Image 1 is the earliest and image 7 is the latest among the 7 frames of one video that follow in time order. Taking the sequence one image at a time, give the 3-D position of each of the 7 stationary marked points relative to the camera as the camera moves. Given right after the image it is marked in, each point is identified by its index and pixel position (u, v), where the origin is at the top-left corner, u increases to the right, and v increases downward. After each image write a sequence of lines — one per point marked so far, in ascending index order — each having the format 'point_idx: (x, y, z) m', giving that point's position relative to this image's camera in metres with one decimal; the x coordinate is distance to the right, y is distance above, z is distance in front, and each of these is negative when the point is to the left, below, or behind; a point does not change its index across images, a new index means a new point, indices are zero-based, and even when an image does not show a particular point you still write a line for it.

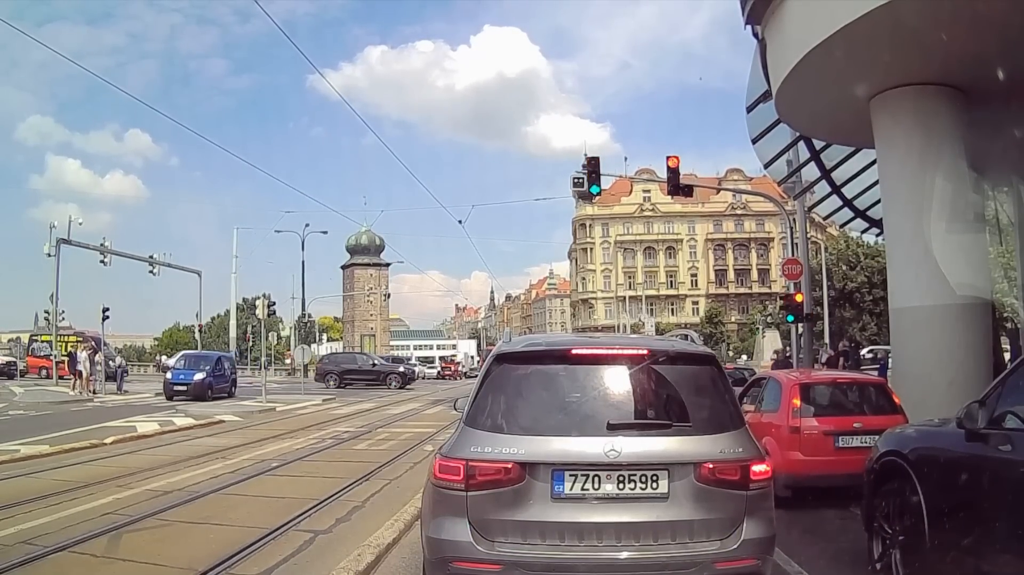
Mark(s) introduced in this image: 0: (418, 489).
0: (-1.0, -2.1, +8.5) m
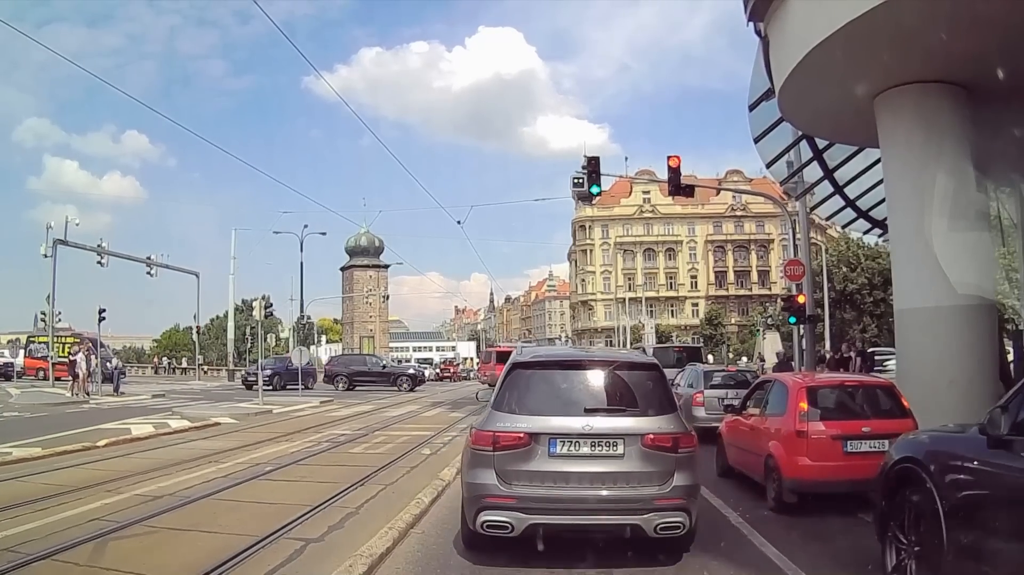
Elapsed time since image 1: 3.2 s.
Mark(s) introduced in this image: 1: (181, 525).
0: (-1.0, -2.1, +8.3) m
1: (-3.0, -2.1, +7.3) m
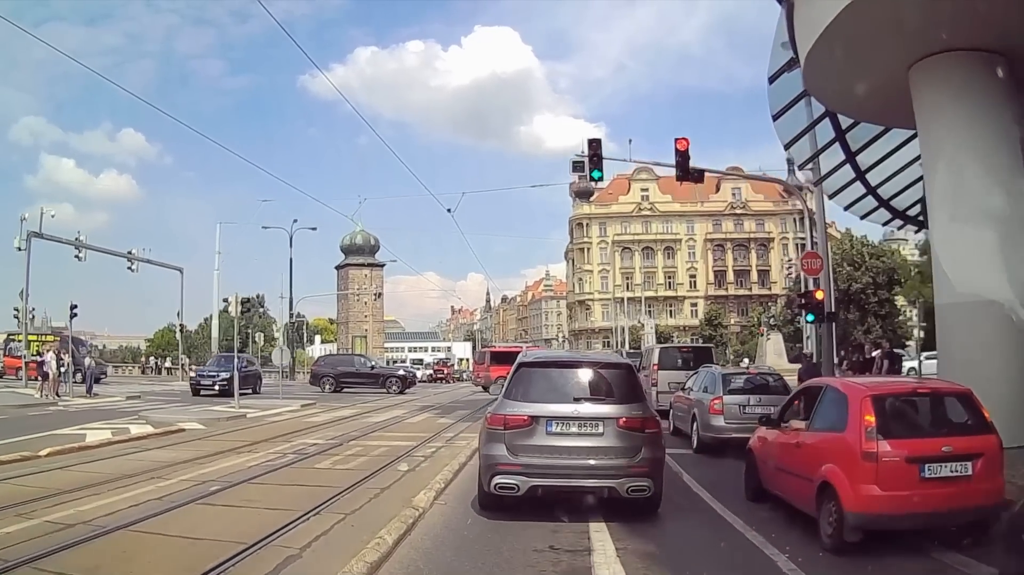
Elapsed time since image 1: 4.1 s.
0: (-1.1, -1.9, +6.7) m
1: (-3.1, -2.0, +5.7) m
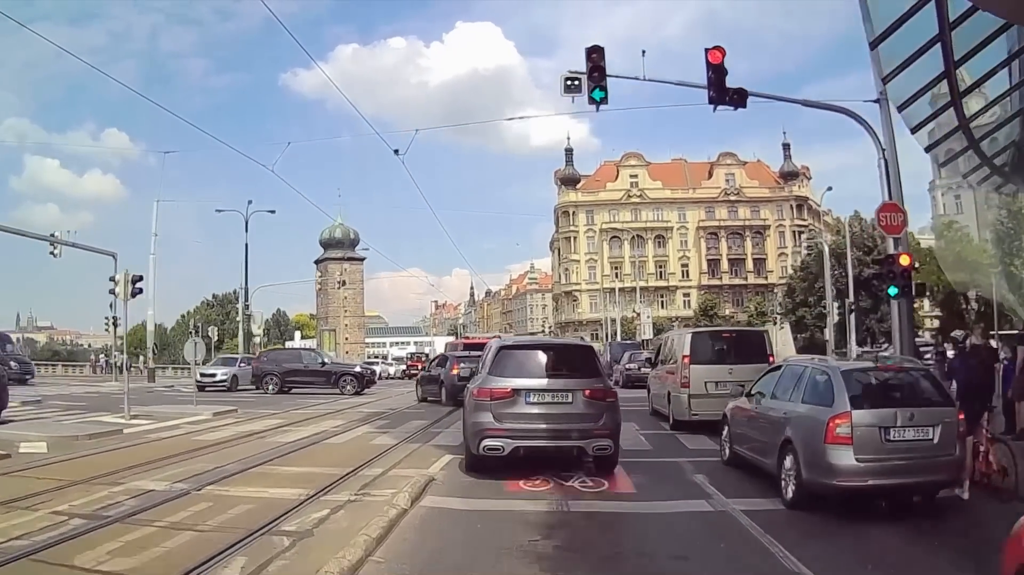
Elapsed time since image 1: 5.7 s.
0: (-1.3, -1.5, +1.7) m
1: (-3.3, -1.5, +0.7) m
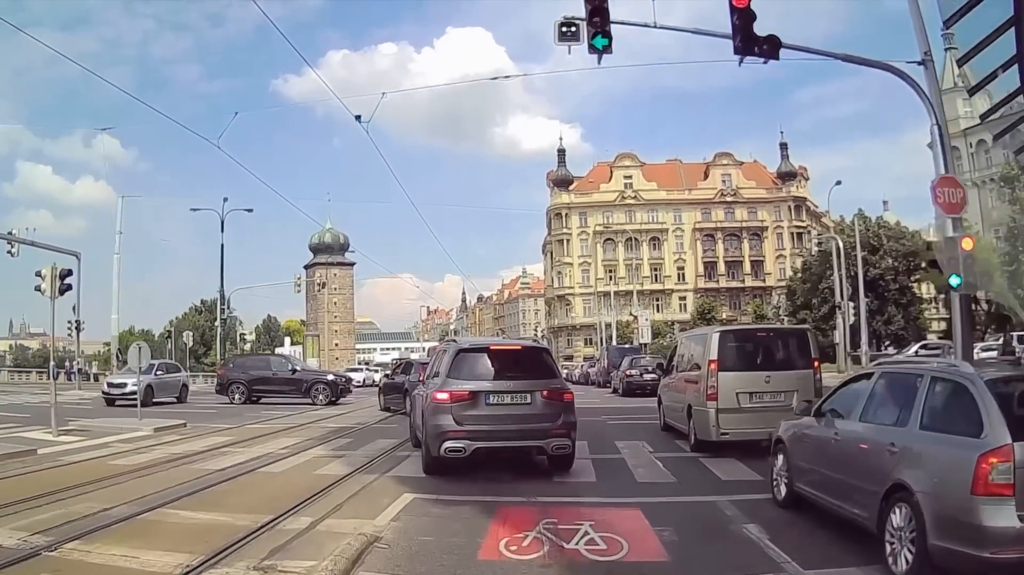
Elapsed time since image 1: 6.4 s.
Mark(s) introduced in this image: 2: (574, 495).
0: (-1.4, -1.3, -0.5) m
1: (-3.4, -1.3, -1.5) m
2: (+0.5, -1.7, +6.9) m
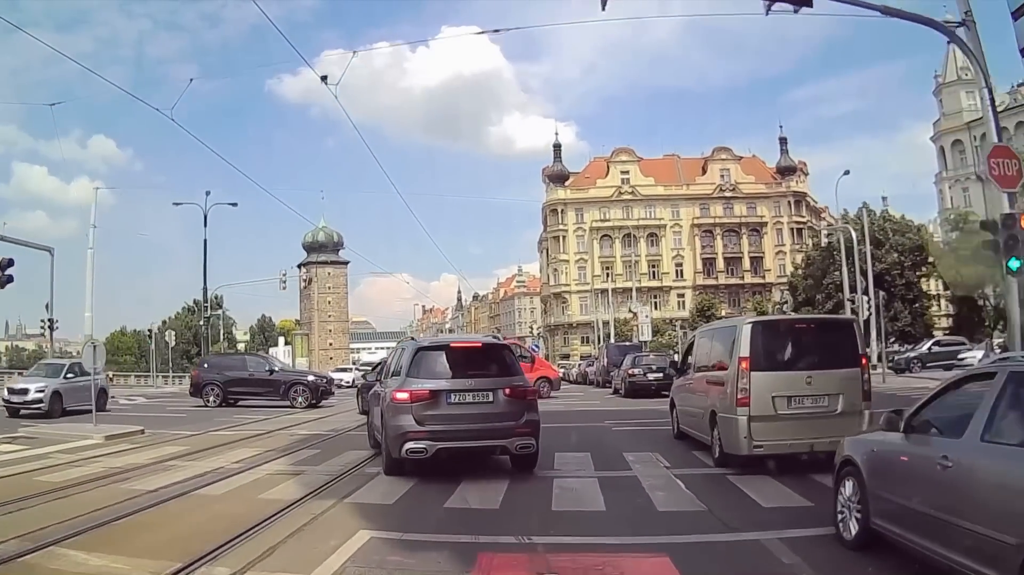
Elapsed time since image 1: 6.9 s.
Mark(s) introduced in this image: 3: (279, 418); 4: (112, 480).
0: (-1.5, -1.1, -2.1) m
1: (-3.4, -1.2, -3.1) m
2: (+0.4, -1.6, +5.4) m
3: (-5.0, -2.8, +17.4) m
4: (-4.3, -2.1, +8.8) m
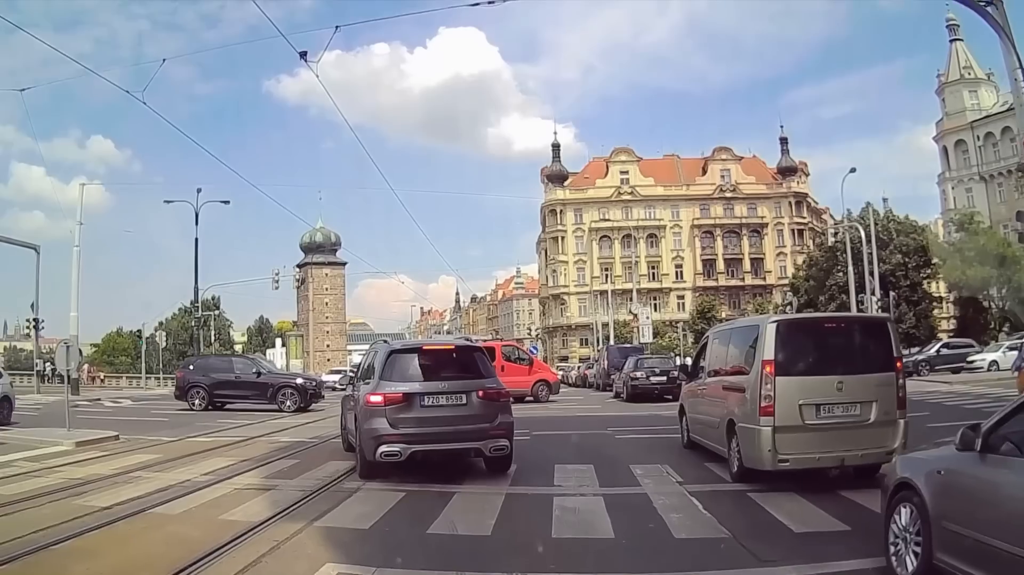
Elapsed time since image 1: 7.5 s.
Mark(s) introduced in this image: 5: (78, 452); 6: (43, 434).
0: (-1.5, -1.1, -2.9) m
1: (-3.4, -1.1, -3.9) m
2: (+0.4, -1.5, +4.6) m
3: (-5.0, -2.7, +16.6) m
4: (-4.4, -2.1, +8.0) m
5: (-6.5, -2.4, +12.2) m
6: (-8.5, -2.6, +14.9) m
